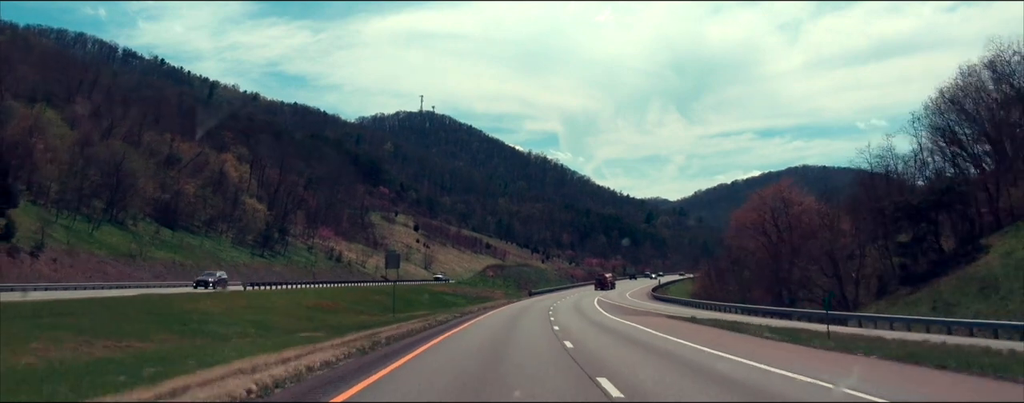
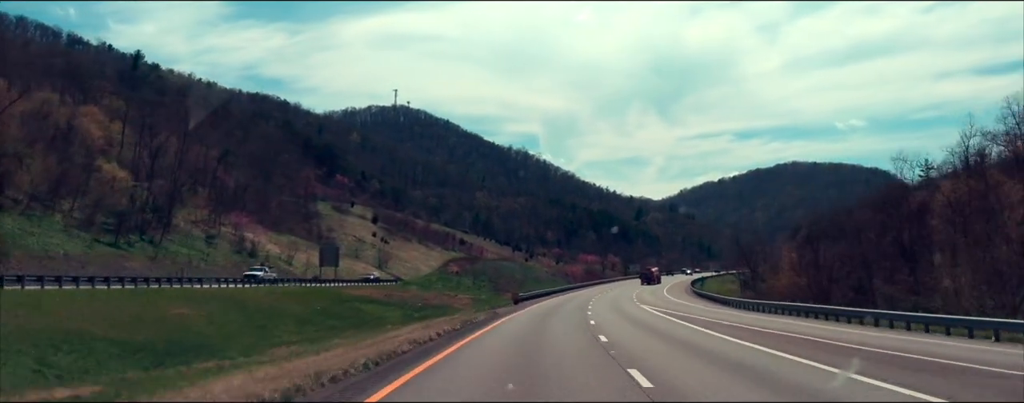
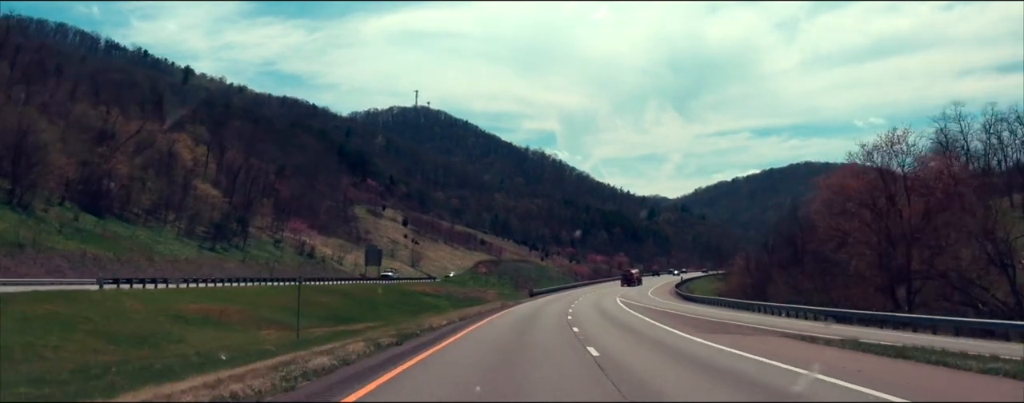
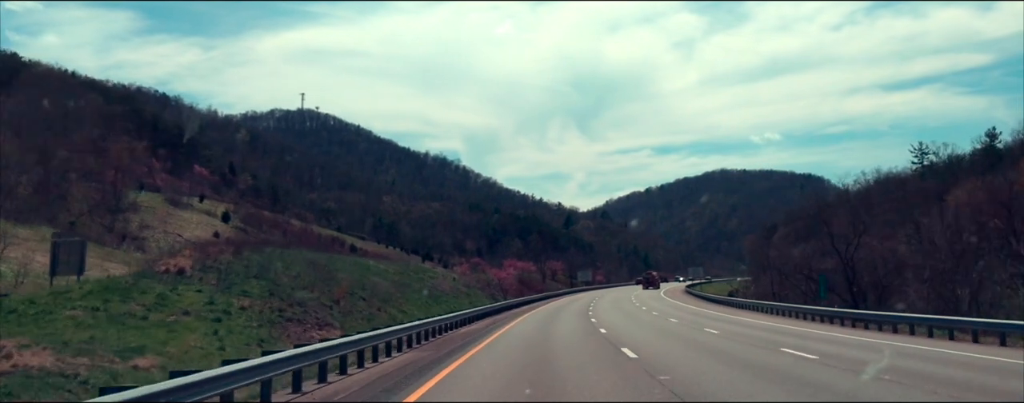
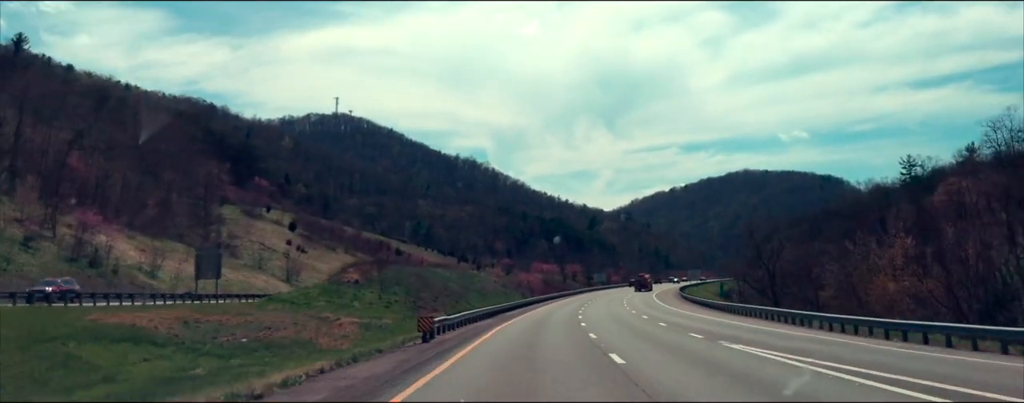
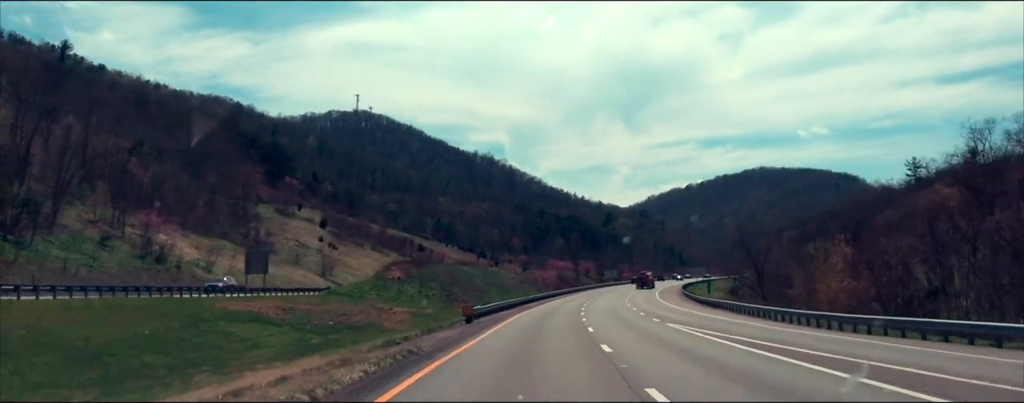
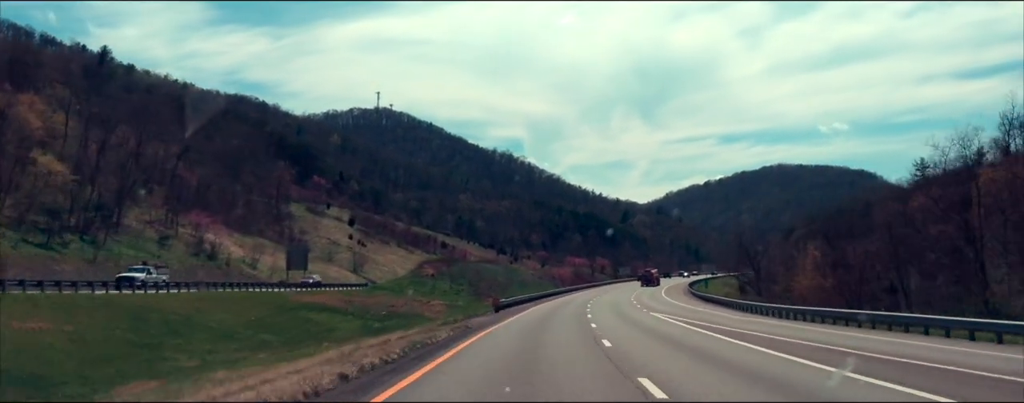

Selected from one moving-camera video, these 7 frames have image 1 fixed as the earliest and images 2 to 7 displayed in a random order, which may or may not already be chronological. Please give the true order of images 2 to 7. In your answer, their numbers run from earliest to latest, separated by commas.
3, 2, 7, 6, 5, 4
